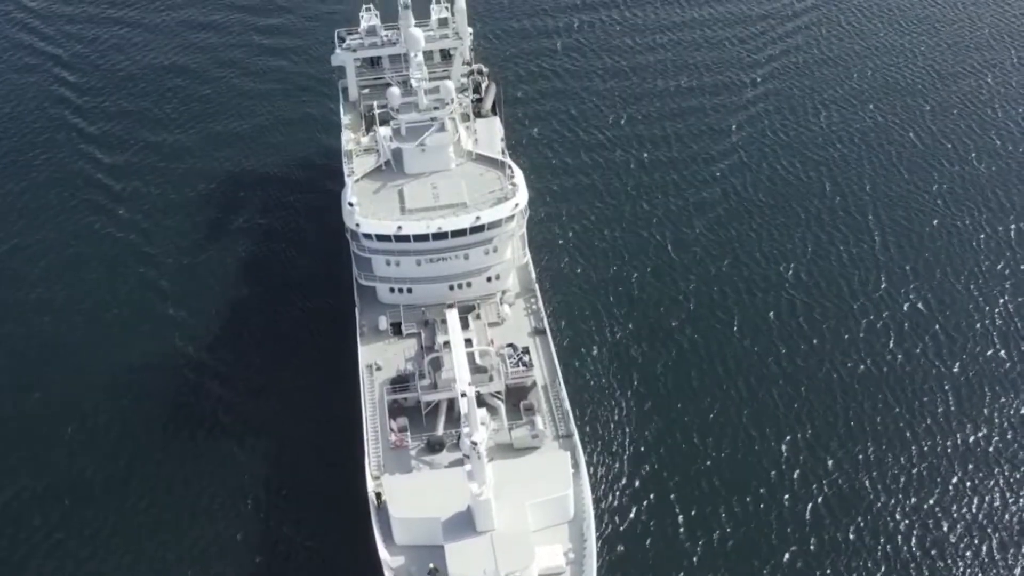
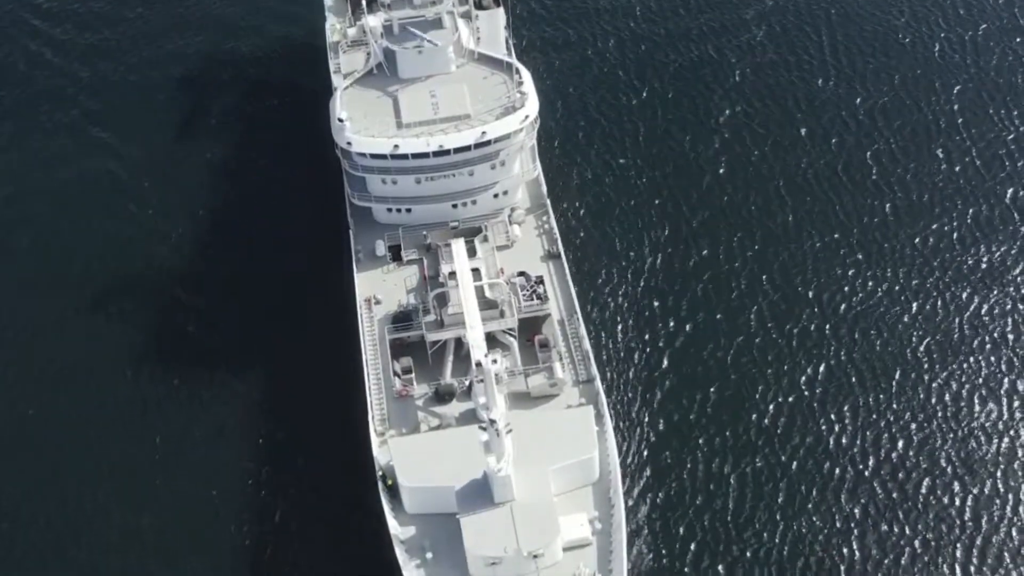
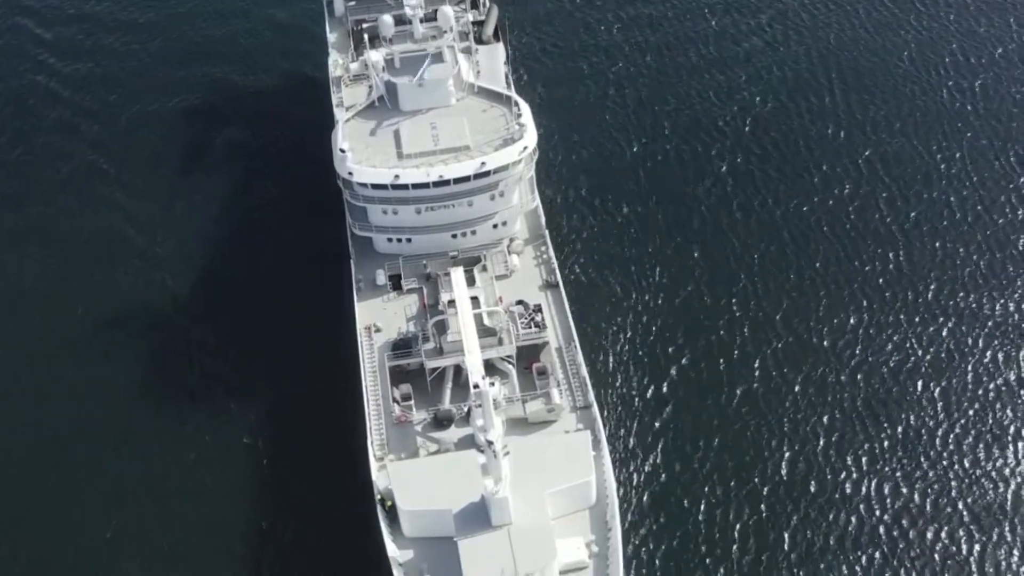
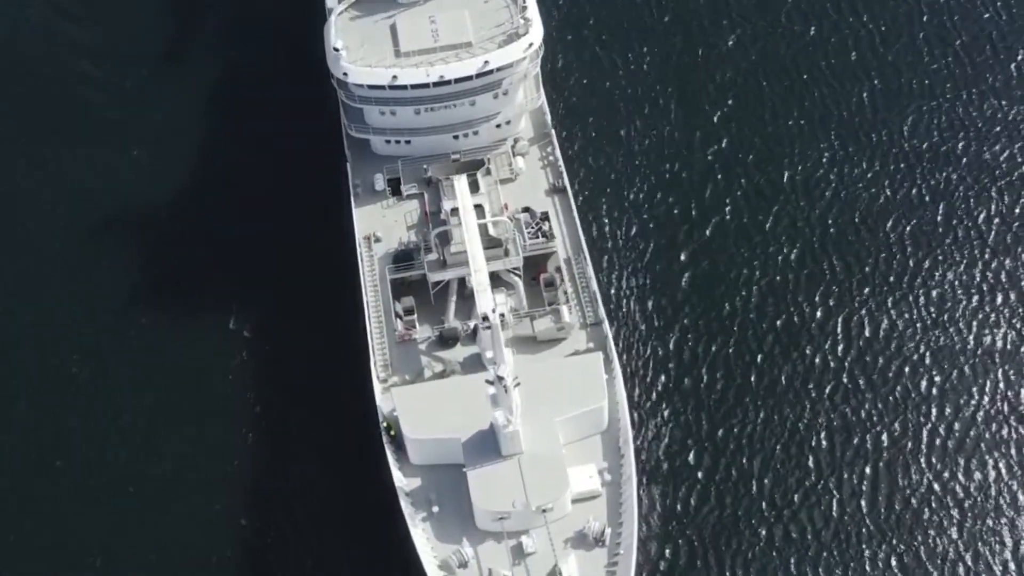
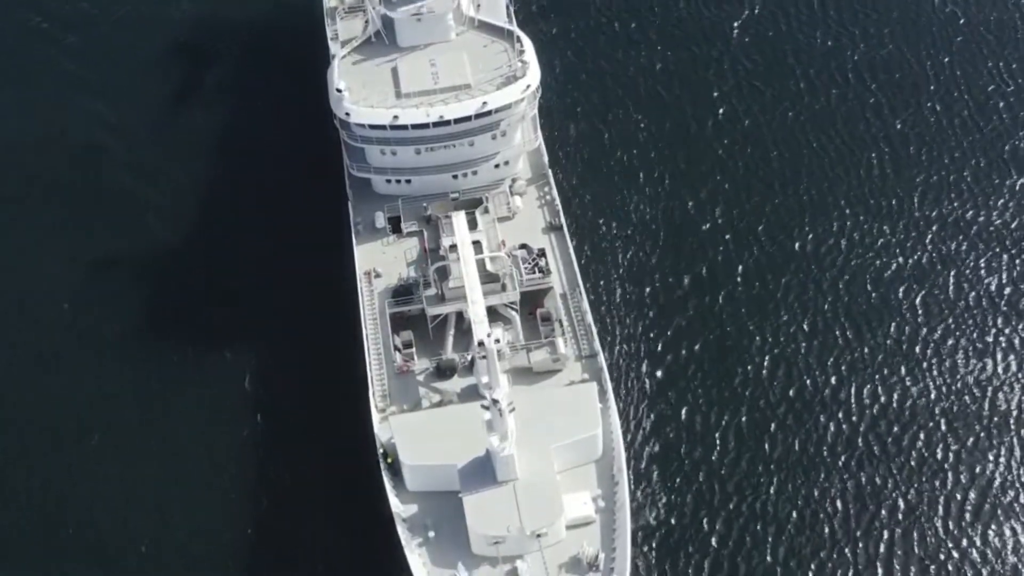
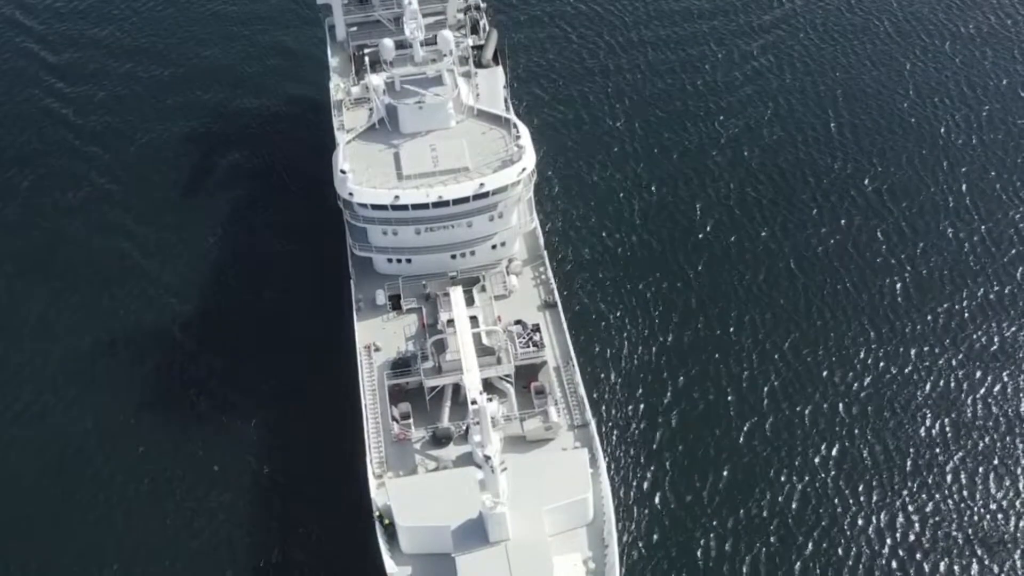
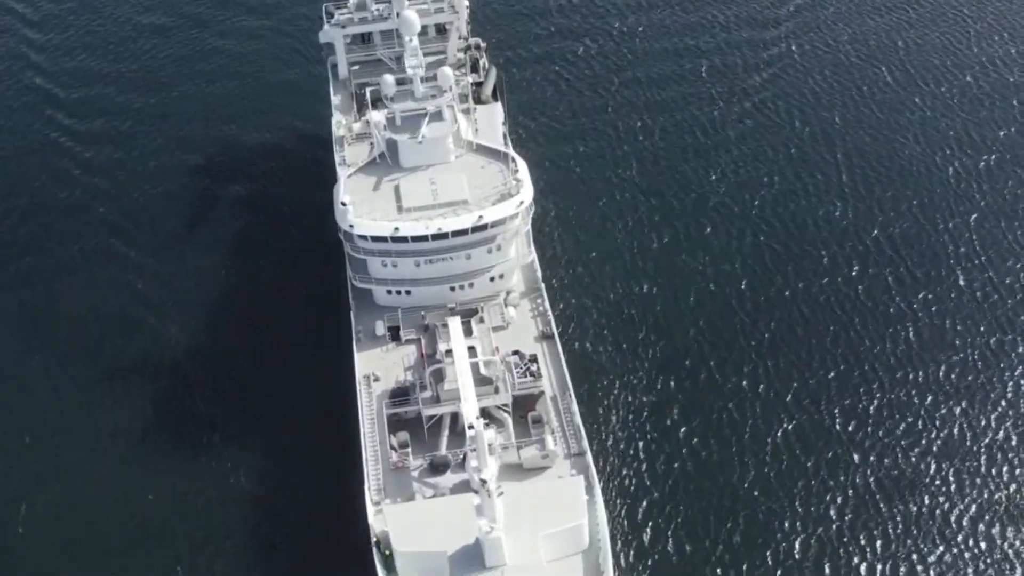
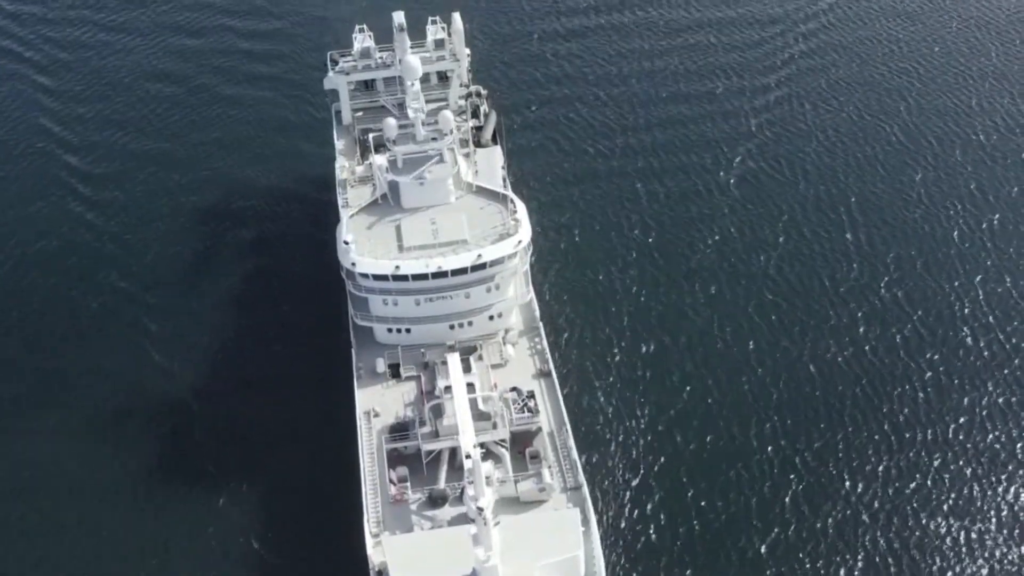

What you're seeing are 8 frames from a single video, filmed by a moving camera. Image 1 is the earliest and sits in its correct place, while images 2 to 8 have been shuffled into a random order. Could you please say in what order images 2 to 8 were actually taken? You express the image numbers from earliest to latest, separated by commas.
8, 7, 6, 3, 2, 5, 4
